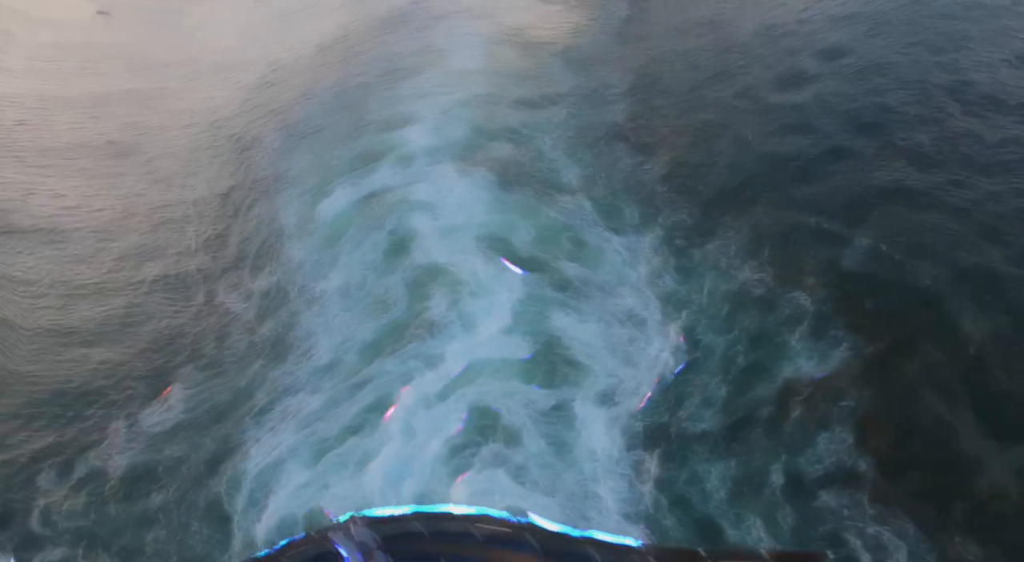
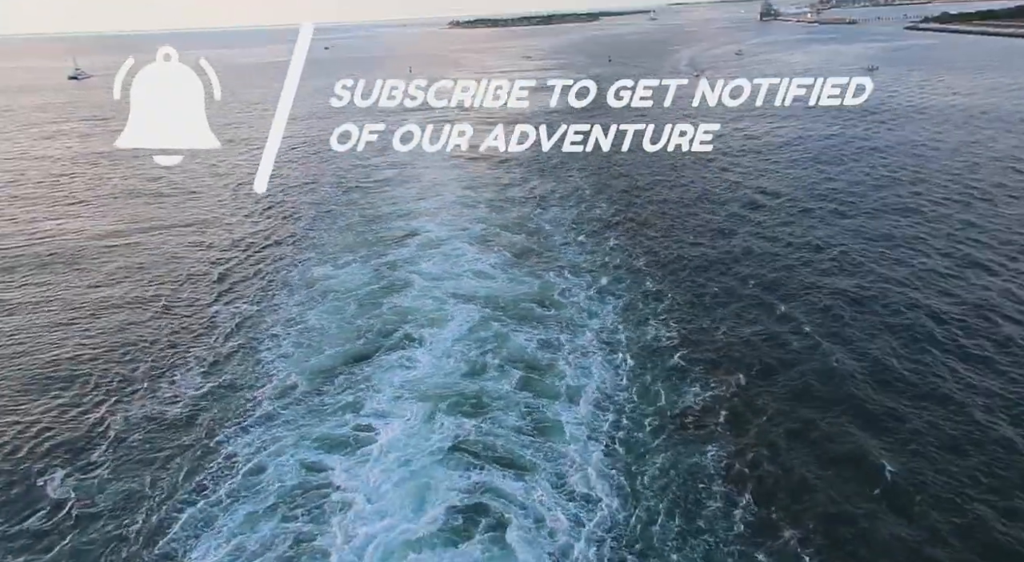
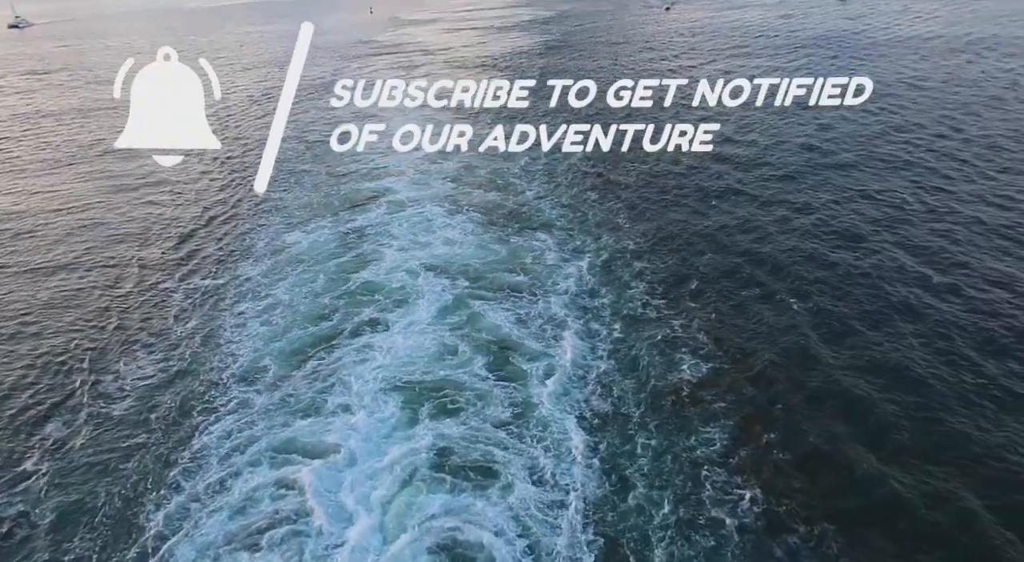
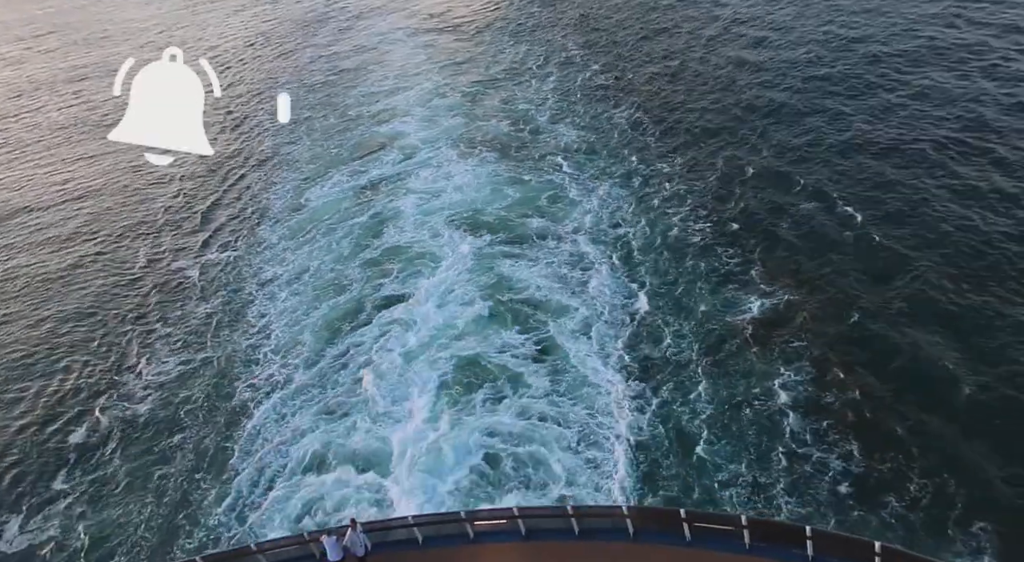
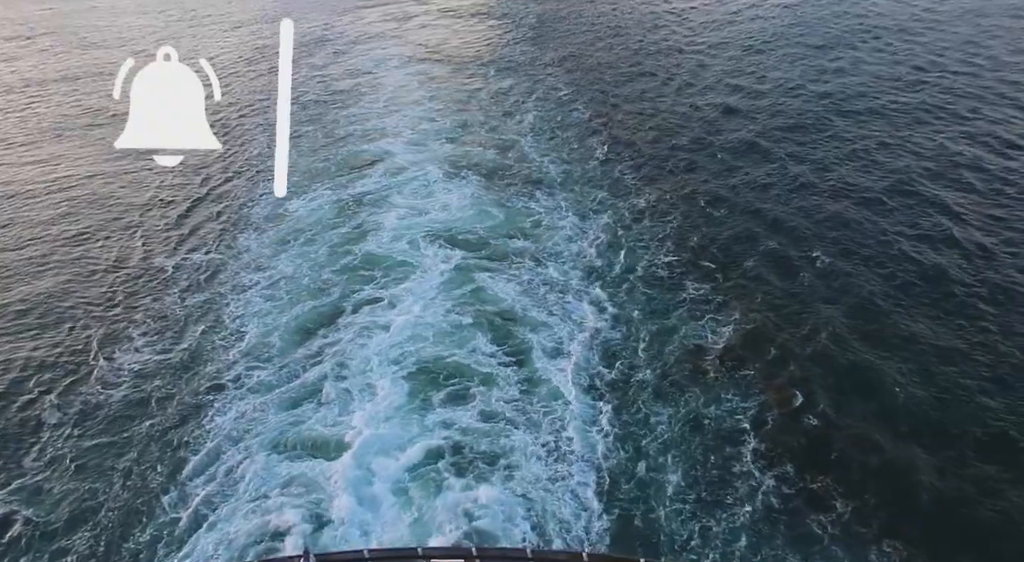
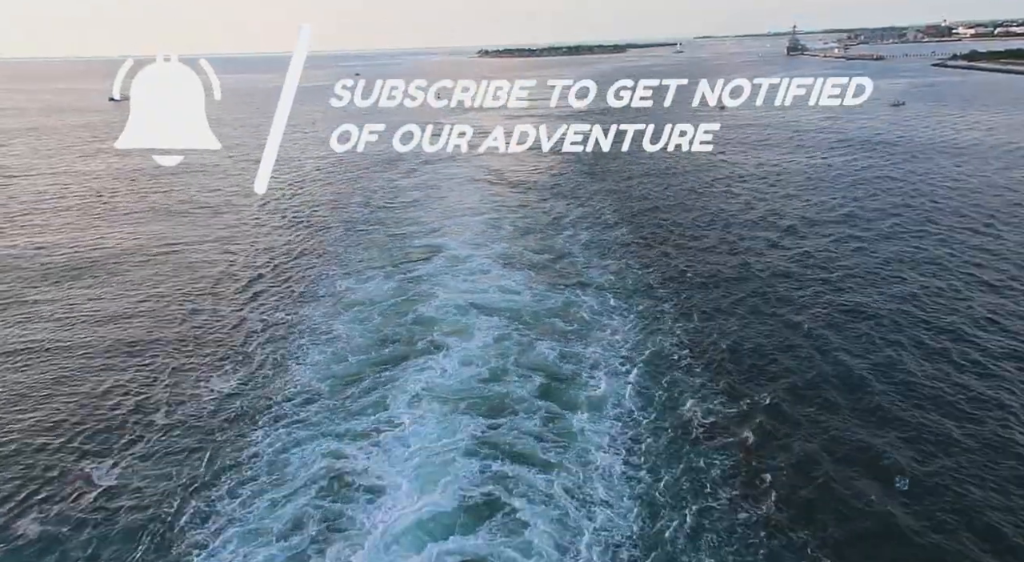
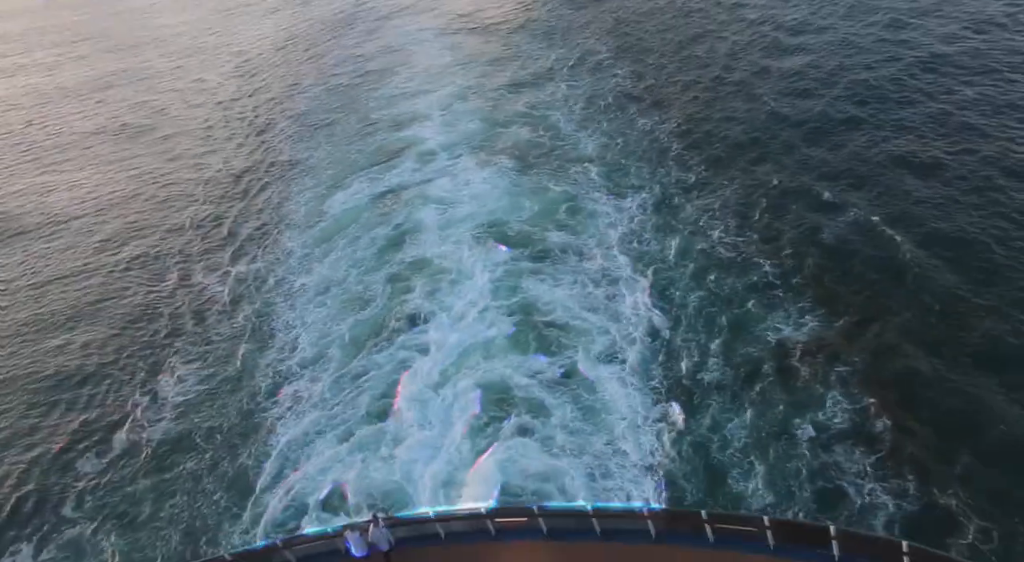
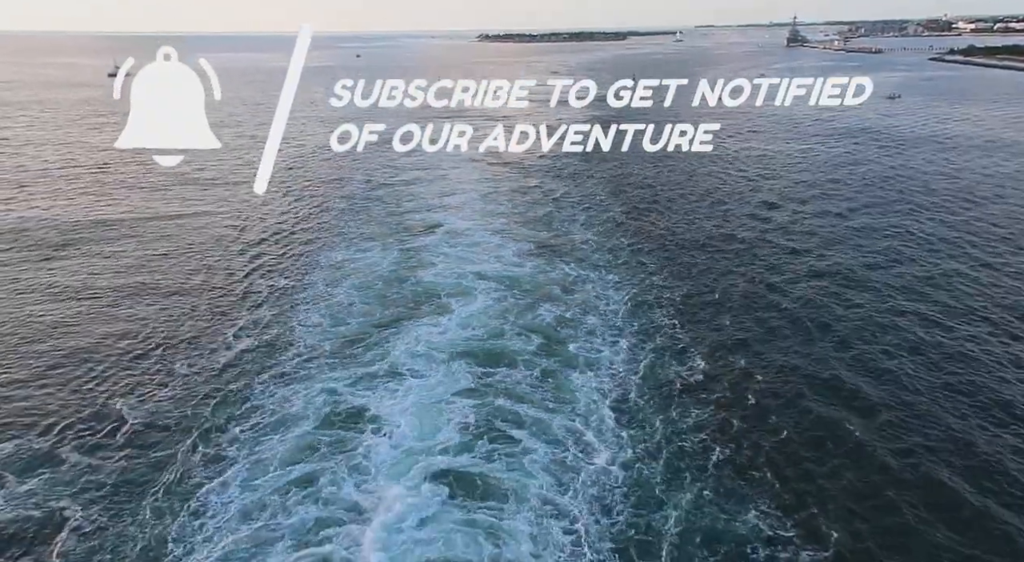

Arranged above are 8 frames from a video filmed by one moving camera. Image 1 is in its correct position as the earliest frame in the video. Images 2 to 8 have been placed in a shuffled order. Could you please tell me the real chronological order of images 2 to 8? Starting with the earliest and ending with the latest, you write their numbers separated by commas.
7, 4, 5, 3, 2, 6, 8
